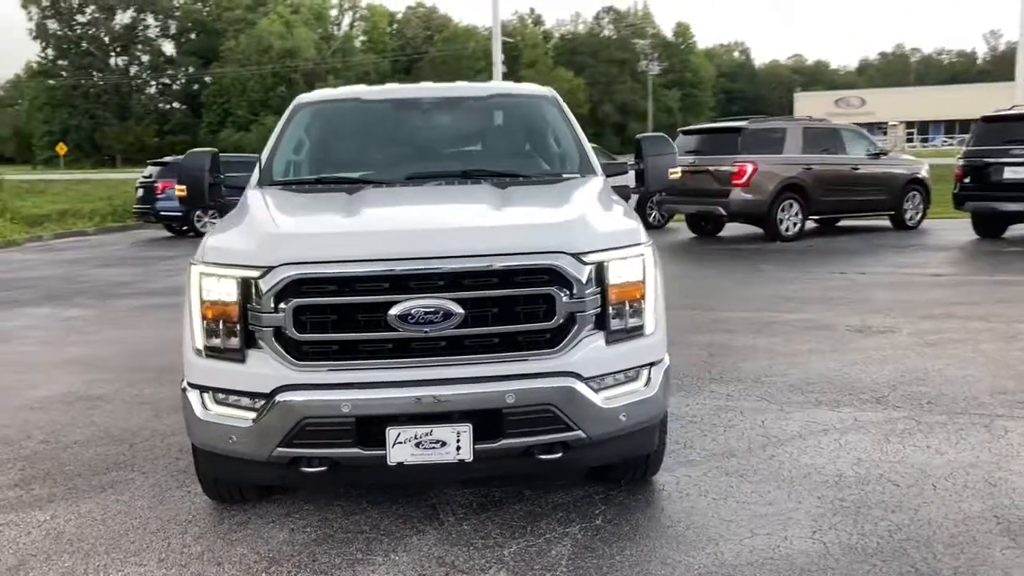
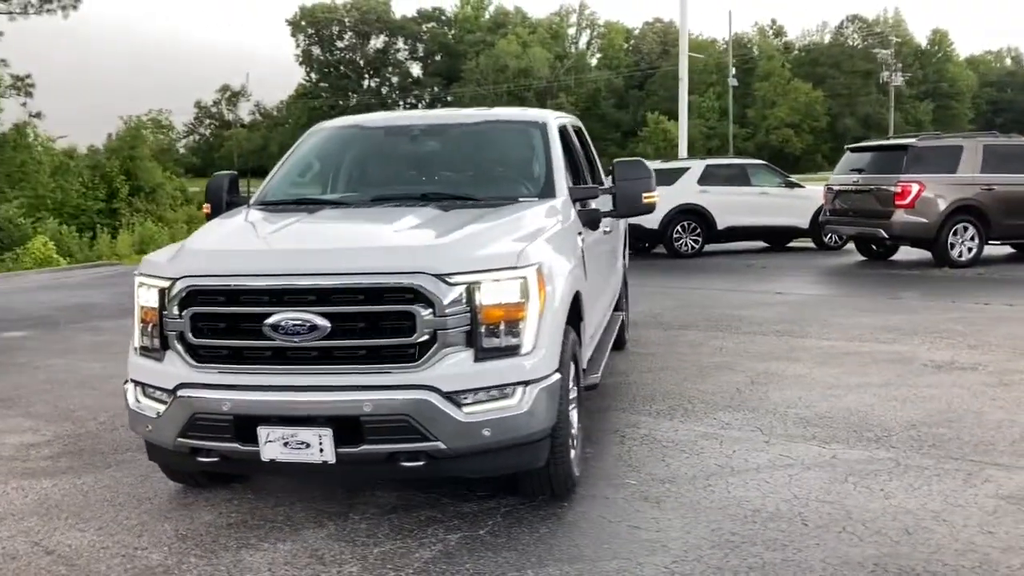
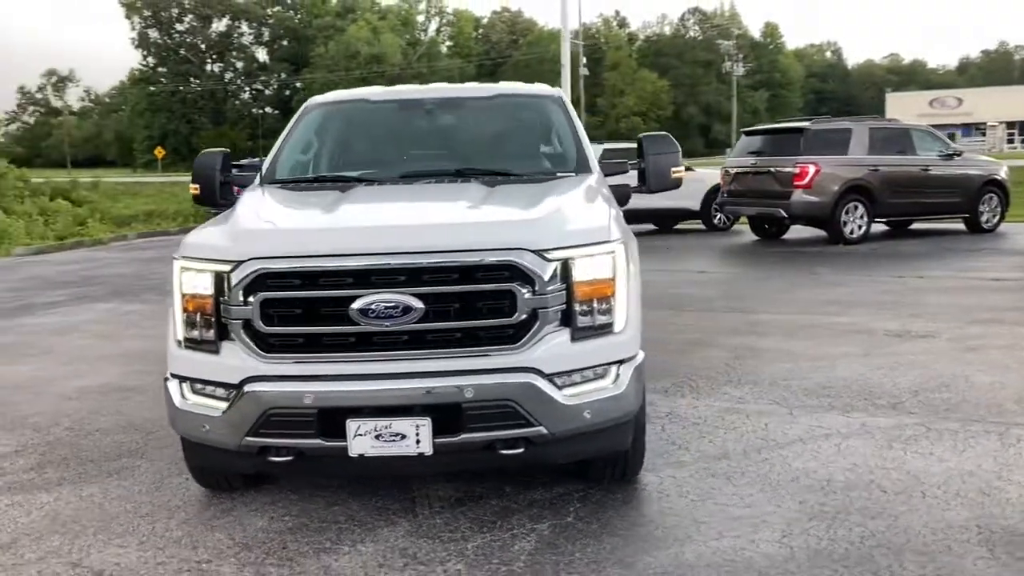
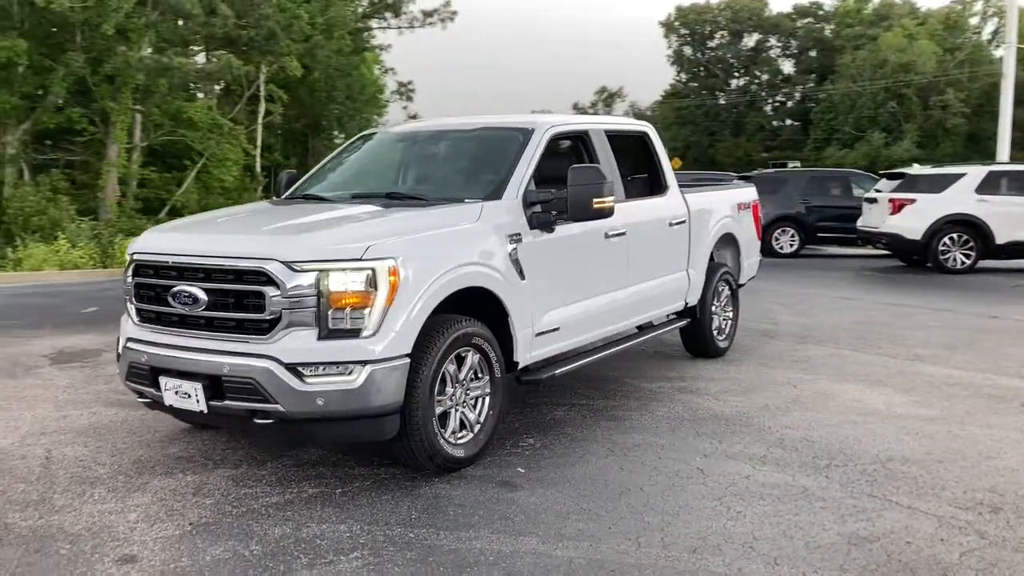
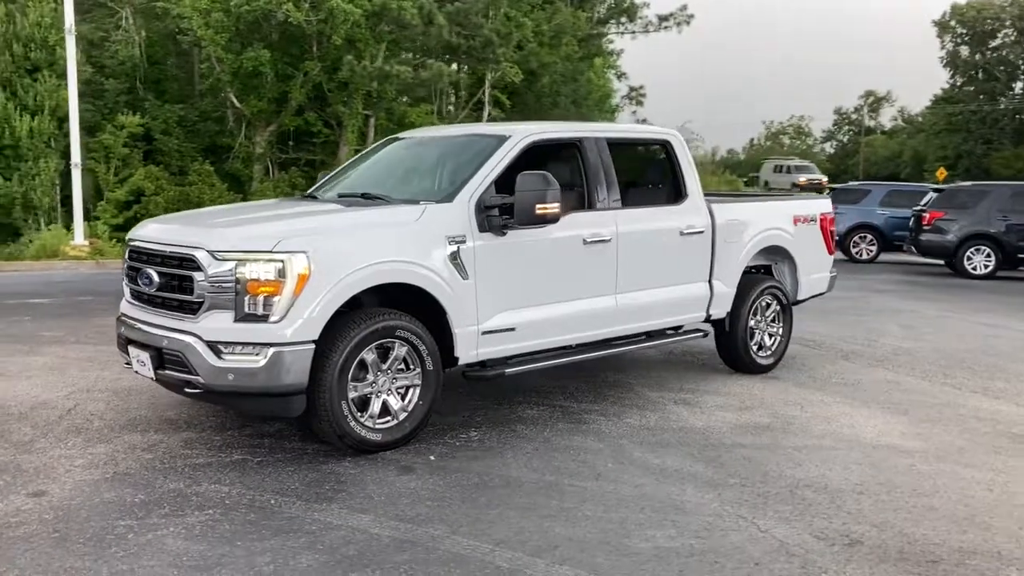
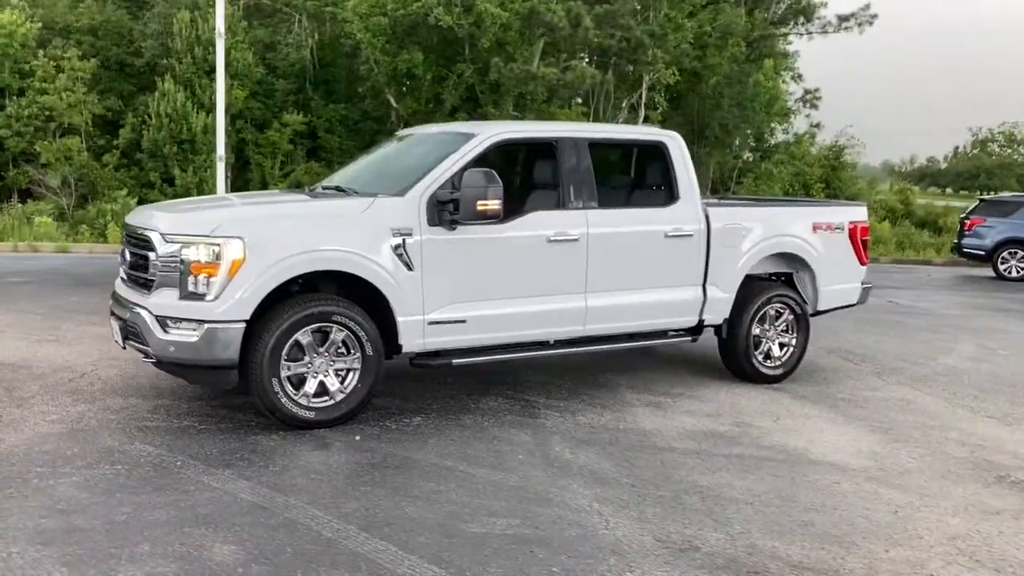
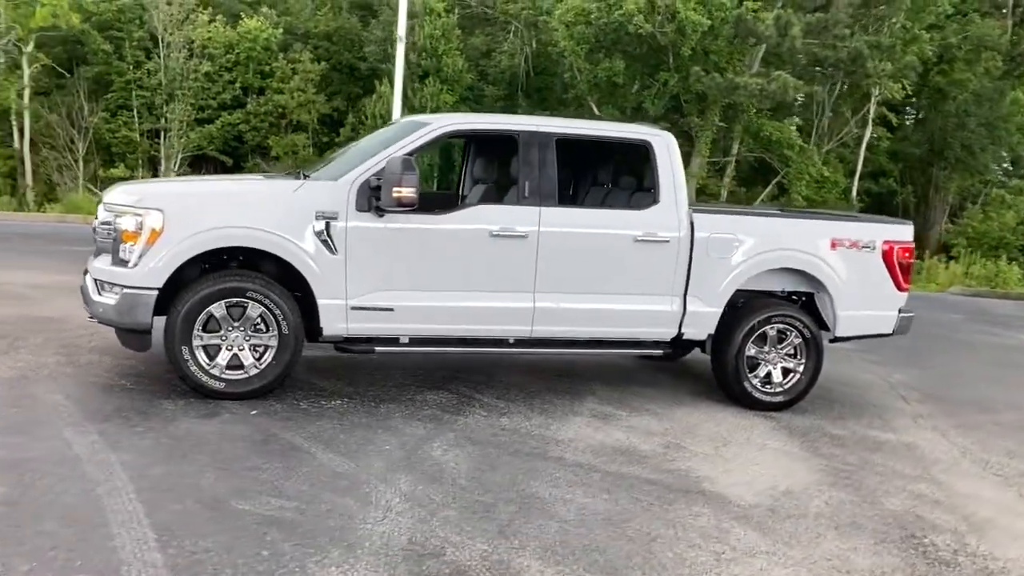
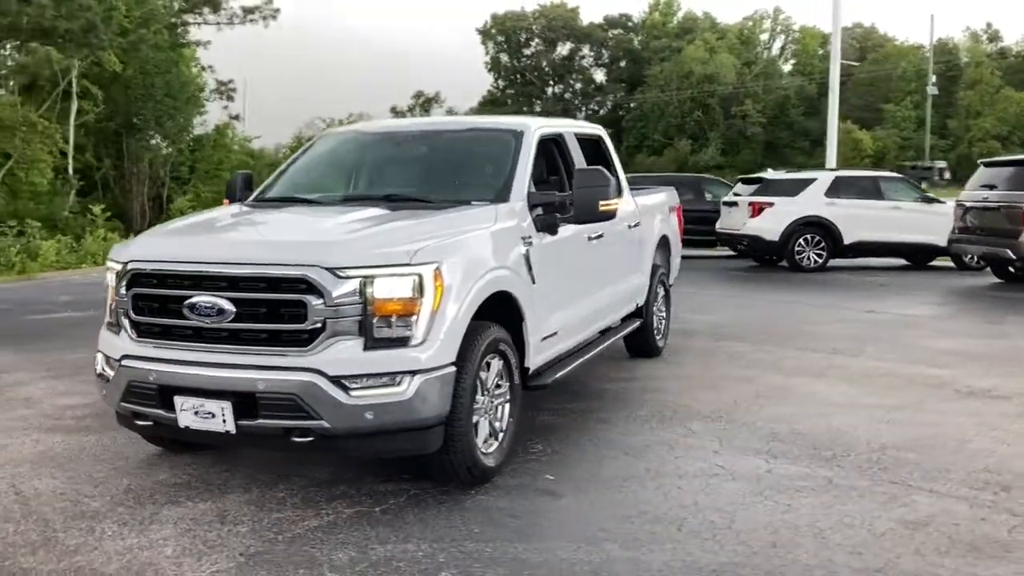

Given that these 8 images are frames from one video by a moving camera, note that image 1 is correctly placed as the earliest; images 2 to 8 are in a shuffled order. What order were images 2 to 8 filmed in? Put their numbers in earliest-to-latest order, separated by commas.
3, 2, 8, 4, 5, 6, 7
